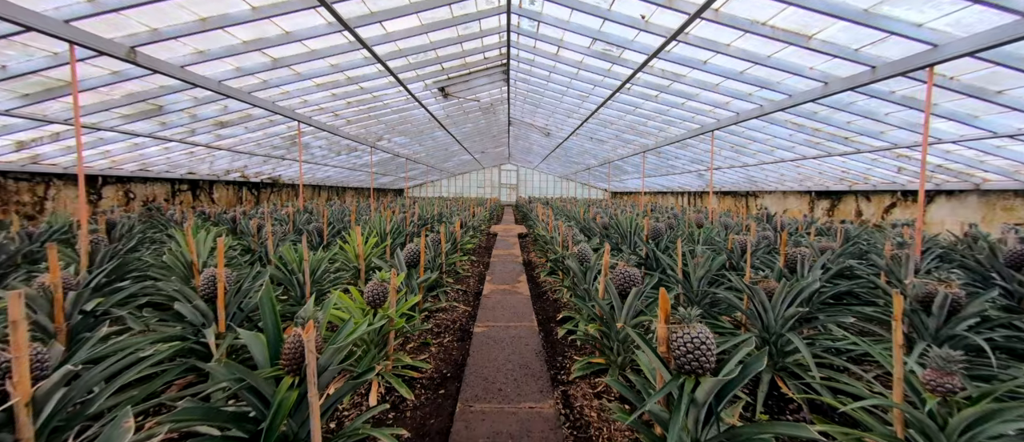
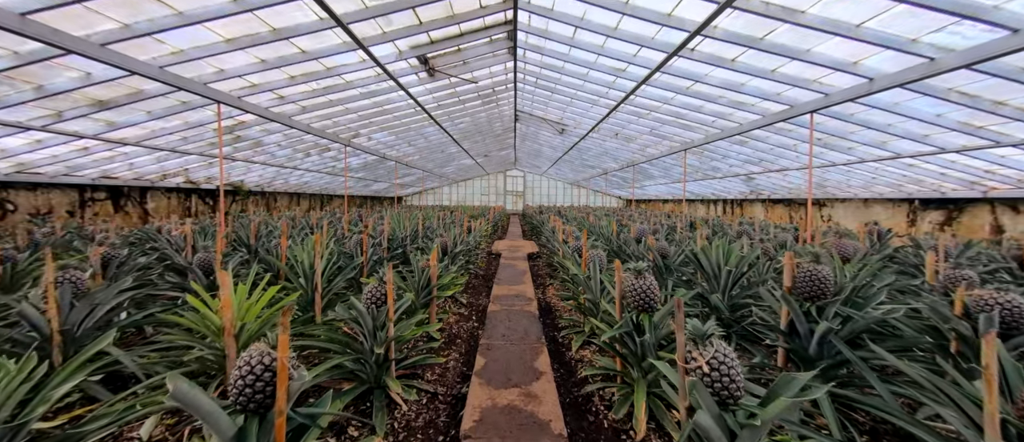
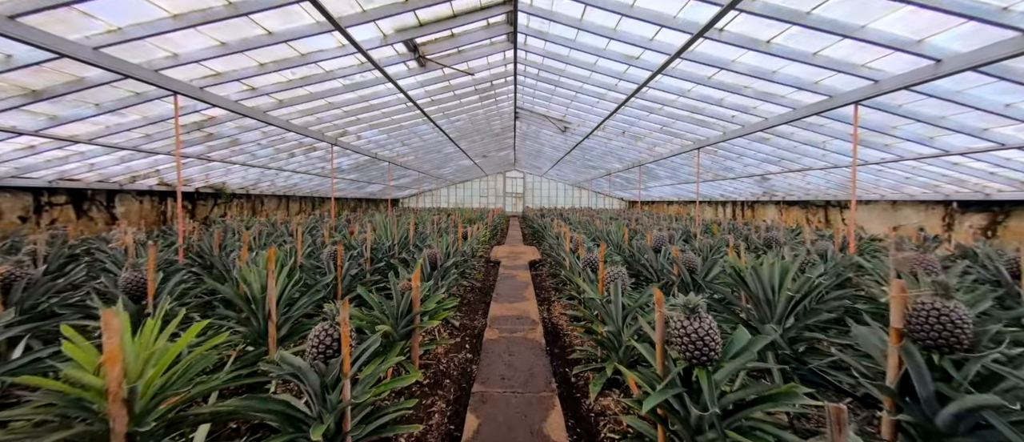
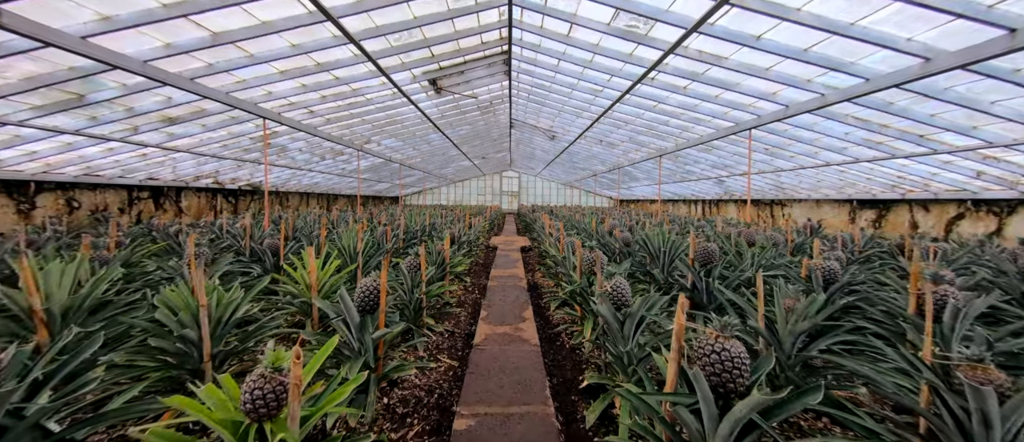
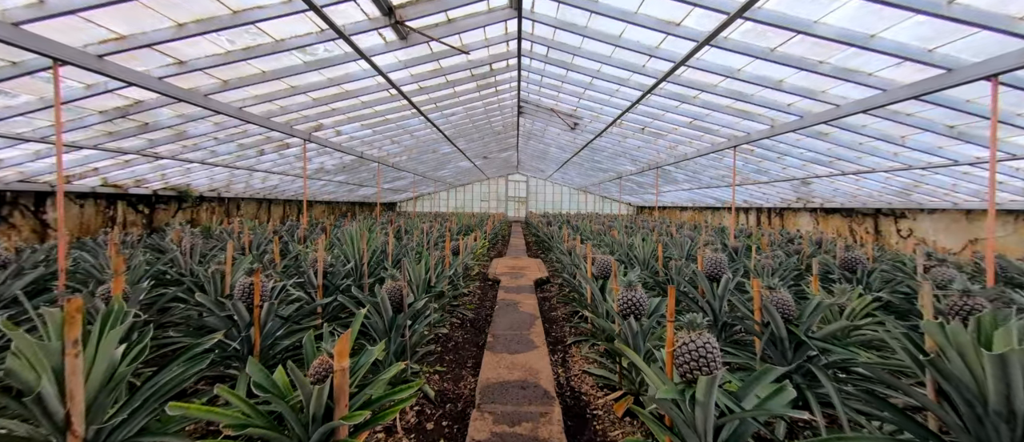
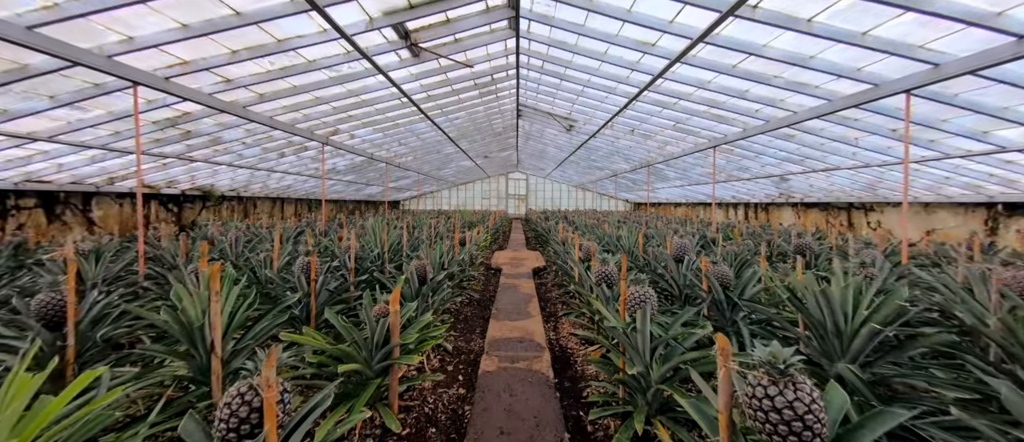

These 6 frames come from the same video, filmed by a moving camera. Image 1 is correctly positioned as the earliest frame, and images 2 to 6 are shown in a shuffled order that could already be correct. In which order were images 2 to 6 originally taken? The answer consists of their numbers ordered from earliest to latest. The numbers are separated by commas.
4, 2, 3, 6, 5
